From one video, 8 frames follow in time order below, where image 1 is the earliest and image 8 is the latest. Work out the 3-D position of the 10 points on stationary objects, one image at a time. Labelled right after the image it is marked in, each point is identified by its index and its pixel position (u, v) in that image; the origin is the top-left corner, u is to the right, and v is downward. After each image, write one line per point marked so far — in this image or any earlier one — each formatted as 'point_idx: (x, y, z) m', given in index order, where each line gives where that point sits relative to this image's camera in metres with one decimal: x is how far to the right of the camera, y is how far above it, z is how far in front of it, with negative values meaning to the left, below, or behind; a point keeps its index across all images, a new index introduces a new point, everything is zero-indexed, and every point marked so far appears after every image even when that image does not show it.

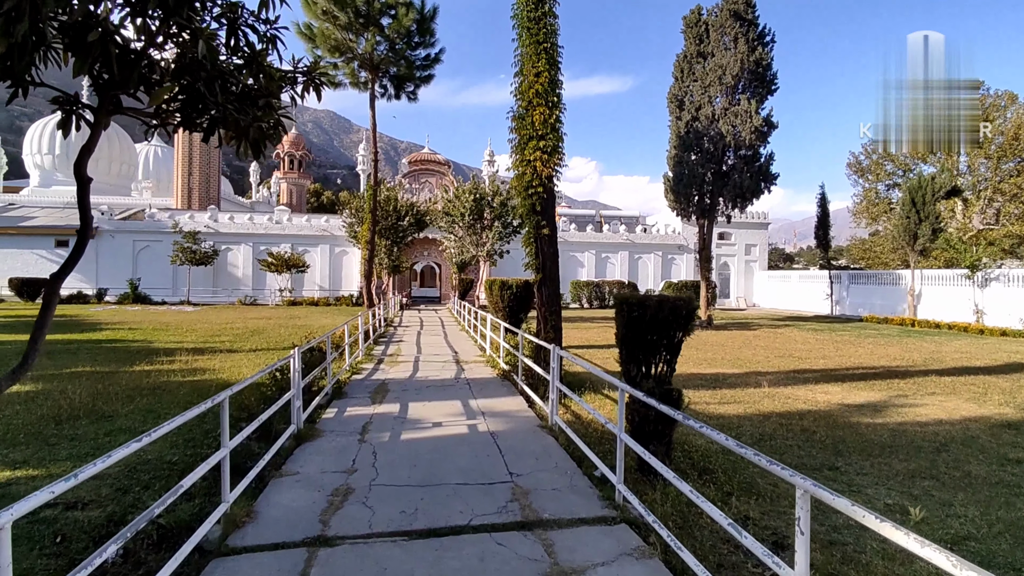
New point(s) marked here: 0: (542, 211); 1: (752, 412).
0: (+0.4, +1.0, +8.1) m
1: (+2.8, -1.5, +7.0) m
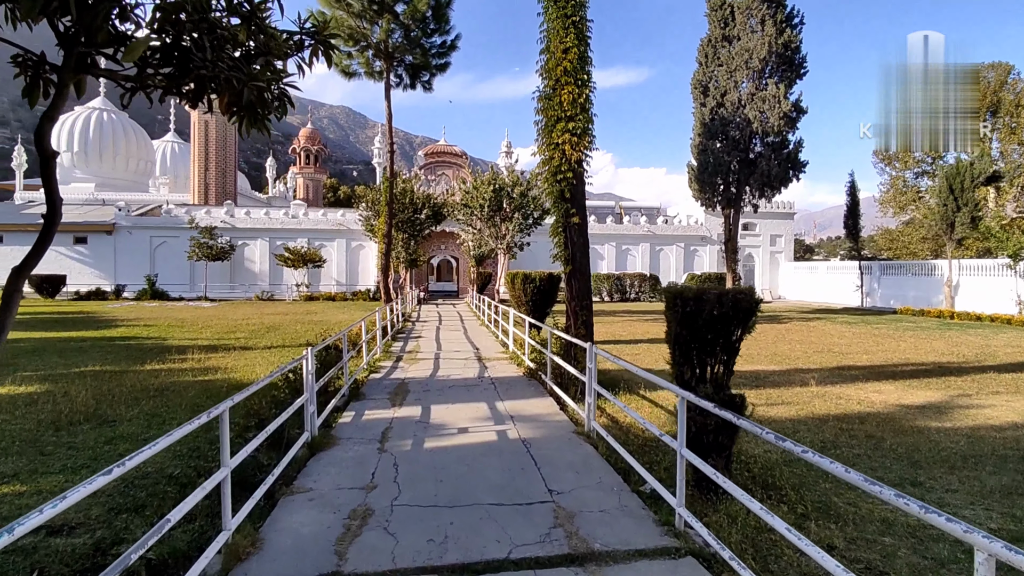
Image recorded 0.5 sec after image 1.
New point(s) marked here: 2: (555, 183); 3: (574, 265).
0: (+0.7, +1.1, +7.5) m
1: (+3.2, -1.4, +6.4) m
2: (+0.5, +1.3, +7.6) m
3: (+0.8, +0.3, +7.5) m
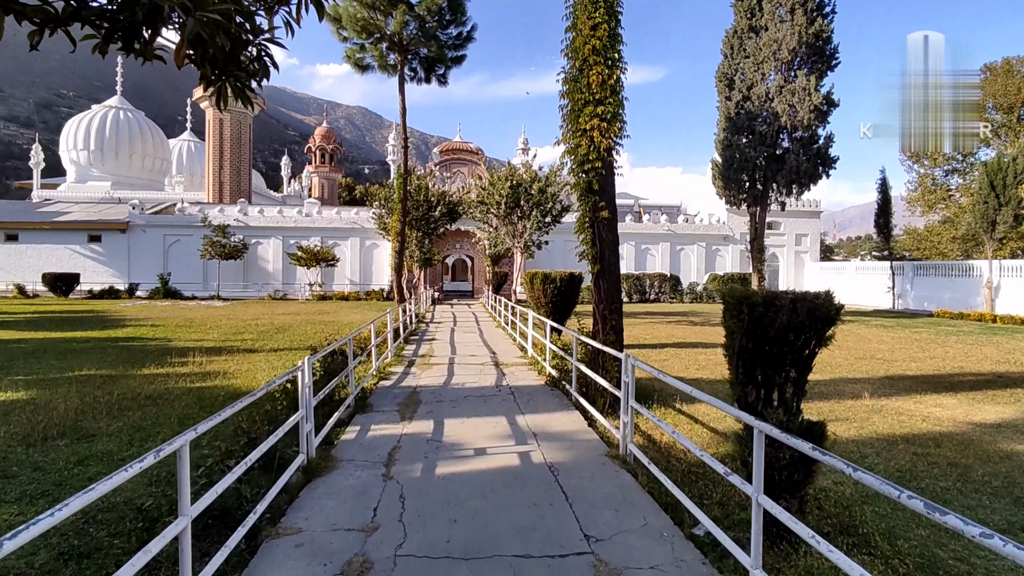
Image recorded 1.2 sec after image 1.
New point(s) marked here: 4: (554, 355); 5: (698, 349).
0: (+1.0, +1.1, +6.8) m
1: (+3.4, -1.4, +5.7) m
2: (+0.8, +1.3, +6.9) m
3: (+1.0, +0.3, +6.8) m
4: (+0.6, -1.0, +8.8) m
5: (+3.7, -1.2, +12.0) m
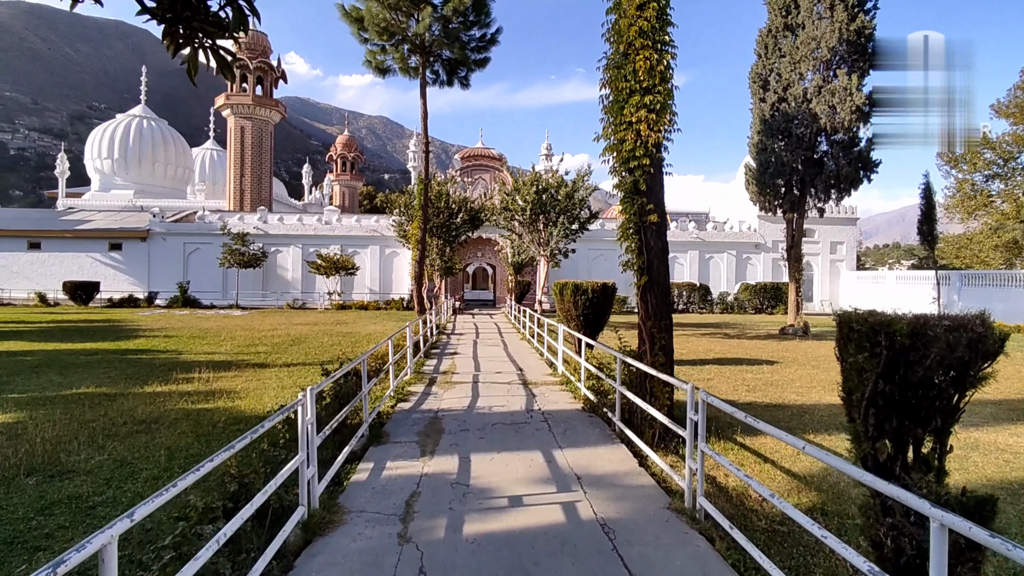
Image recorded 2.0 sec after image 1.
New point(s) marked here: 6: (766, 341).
0: (+1.3, +1.0, +6.0) m
1: (+3.7, -1.5, +4.7) m
2: (+1.1, +1.2, +6.0) m
3: (+1.4, +0.1, +6.0) m
4: (+1.0, -1.2, +8.0) m
5: (+4.3, -1.5, +11.1) m
6: (+7.1, -1.5, +16.5) m
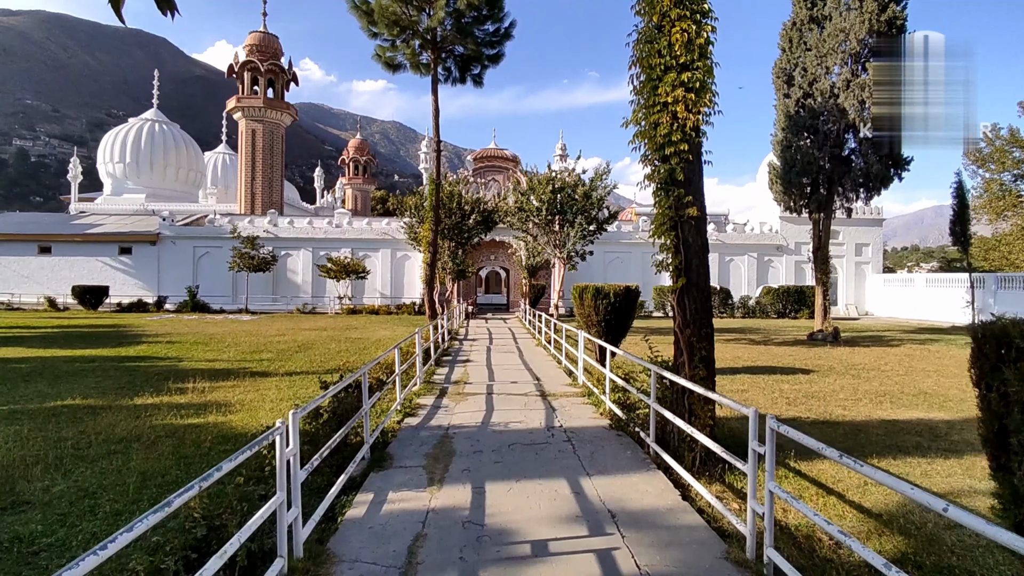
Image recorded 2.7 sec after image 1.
0: (+1.5, +0.9, +5.3) m
1: (+3.8, -1.5, +4.0) m
2: (+1.3, +1.2, +5.3) m
3: (+1.6, +0.1, +5.3) m
4: (+1.2, -1.2, +7.3) m
5: (+4.5, -1.5, +10.3) m
6: (+7.5, -1.6, +15.7) m
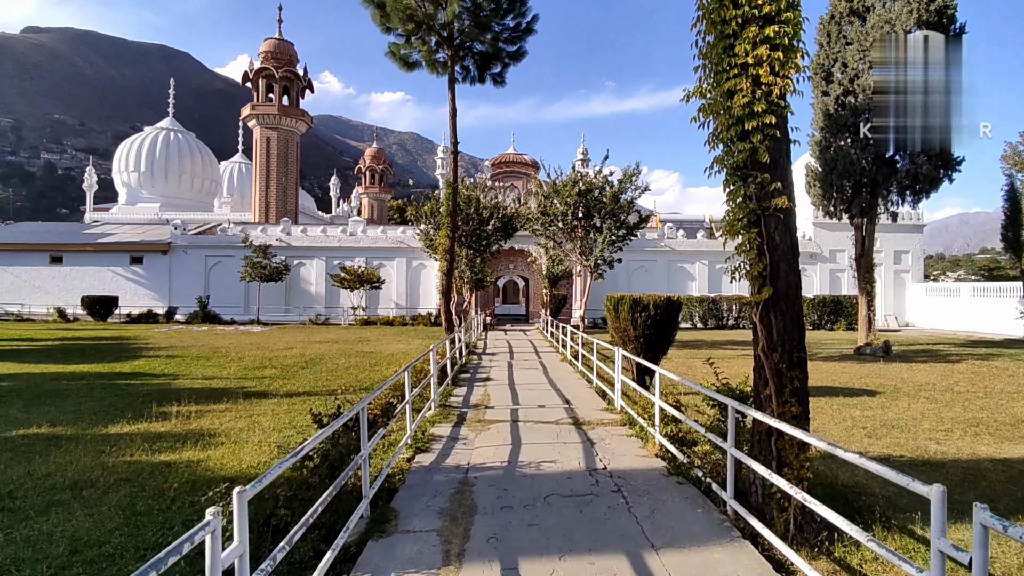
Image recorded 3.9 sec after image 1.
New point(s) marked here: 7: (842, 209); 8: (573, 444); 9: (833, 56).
0: (+1.8, +0.8, +4.2) m
1: (+4.1, -1.6, +2.7) m
2: (+1.6, +1.1, +4.2) m
3: (+1.8, 0.0, +4.1) m
4: (+1.6, -1.3, +6.1) m
5: (+4.9, -1.7, +9.0) m
6: (+8.0, -1.8, +14.4) m
7: (+10.6, +2.5, +19.2) m
8: (+0.6, -1.6, +6.2) m
9: (+10.2, +7.4, +18.9) m
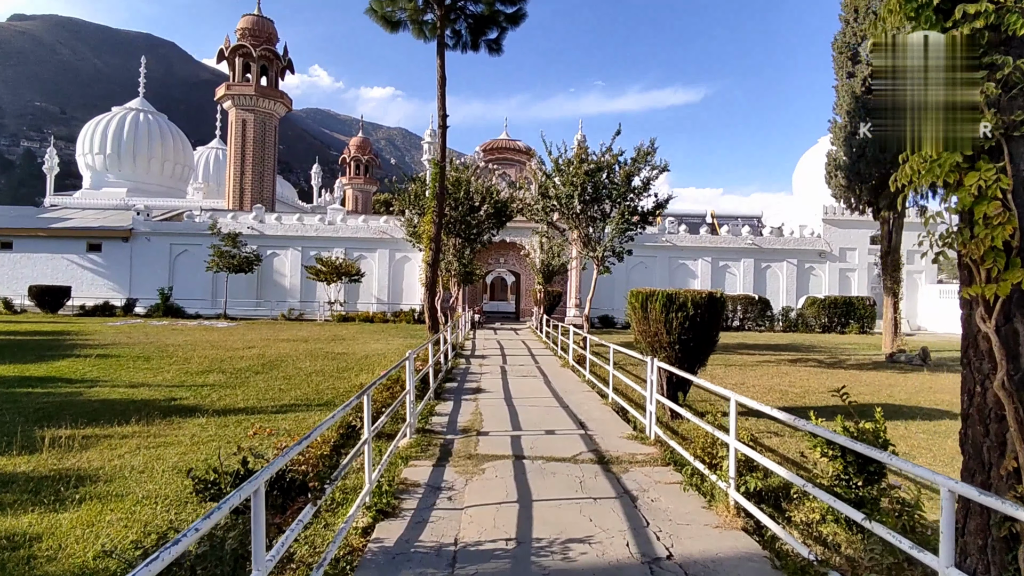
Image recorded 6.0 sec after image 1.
0: (+1.9, +0.9, +2.3) m
1: (+4.2, -1.6, +0.9) m
2: (+1.7, +1.1, +2.3) m
3: (+1.9, +0.1, +2.2) m
4: (+1.6, -1.2, +4.2) m
5: (+4.9, -1.6, +7.2) m
6: (+7.9, -1.8, +12.6) m
7: (+10.4, +2.5, +17.5) m
8: (+0.7, -1.5, +4.3) m
9: (+10.1, +7.4, +17.2) m
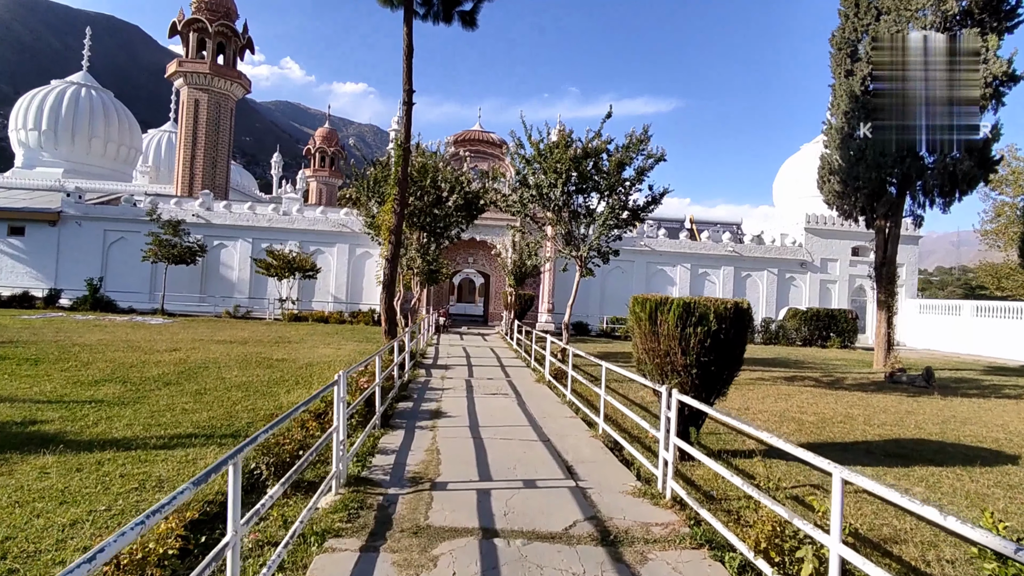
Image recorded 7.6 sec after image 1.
0: (+1.9, +0.9, +0.8) m
1: (+4.2, -1.7, -0.5) m
2: (+1.7, +1.1, +0.8) m
3: (+1.9, 0.0, +0.7) m
4: (+1.5, -1.3, +2.7) m
5: (+4.6, -1.8, +5.9) m
6: (+7.2, -2.0, +11.4) m
7: (+9.7, +2.2, +16.5) m
8: (+0.5, -1.5, +2.7) m
9: (+9.5, +7.0, +16.1) m
